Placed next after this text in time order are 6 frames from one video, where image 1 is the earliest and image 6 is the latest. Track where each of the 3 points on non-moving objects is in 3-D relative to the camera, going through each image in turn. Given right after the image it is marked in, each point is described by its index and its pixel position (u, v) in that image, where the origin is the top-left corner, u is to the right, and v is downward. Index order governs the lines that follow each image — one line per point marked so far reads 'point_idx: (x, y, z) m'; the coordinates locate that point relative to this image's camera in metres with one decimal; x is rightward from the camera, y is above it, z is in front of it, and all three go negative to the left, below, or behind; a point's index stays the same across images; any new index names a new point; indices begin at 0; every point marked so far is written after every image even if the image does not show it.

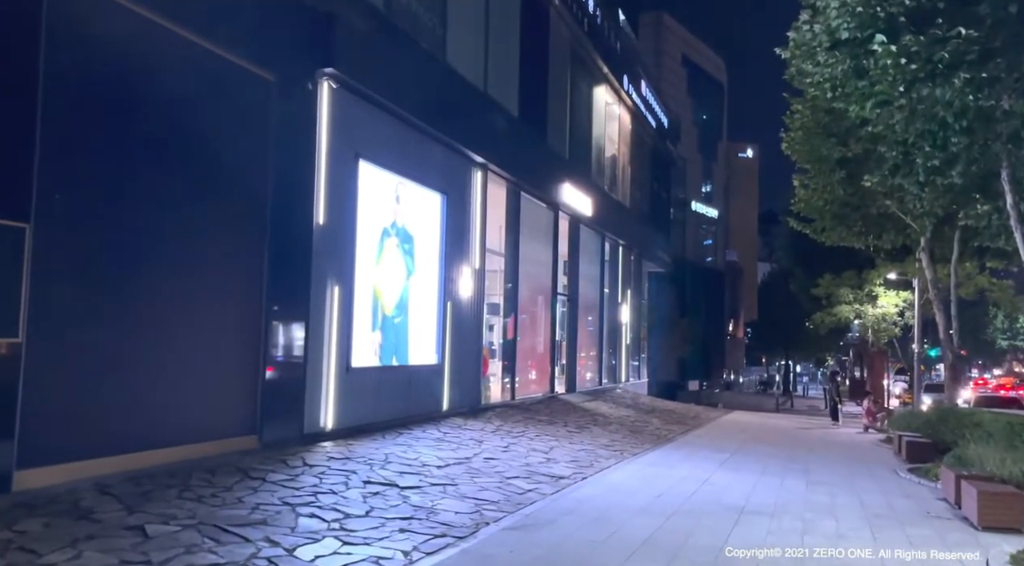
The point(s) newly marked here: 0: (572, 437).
0: (+1.1, -2.9, +14.9) m
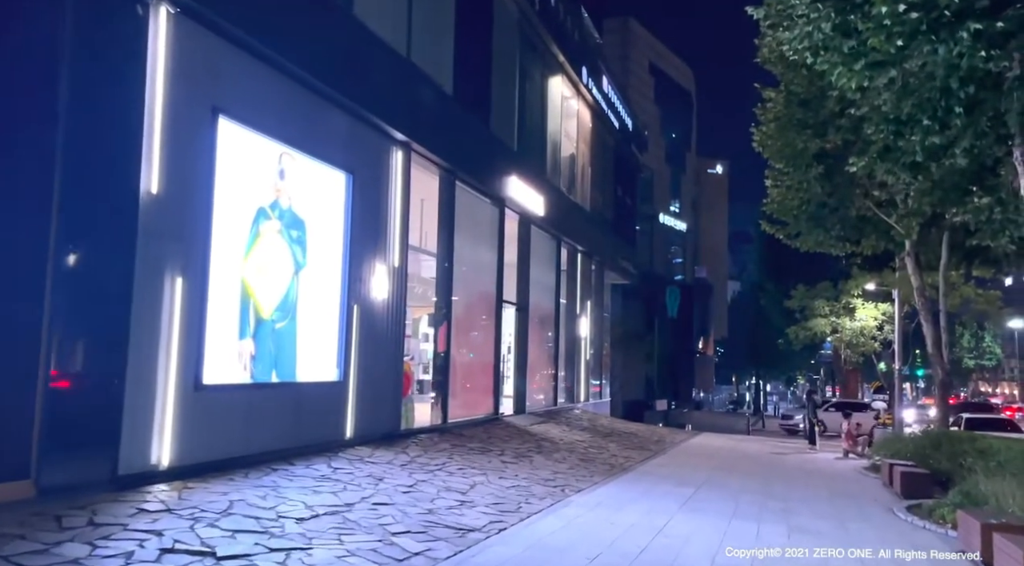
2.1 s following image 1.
0: (-0.1, -2.9, +12.3) m
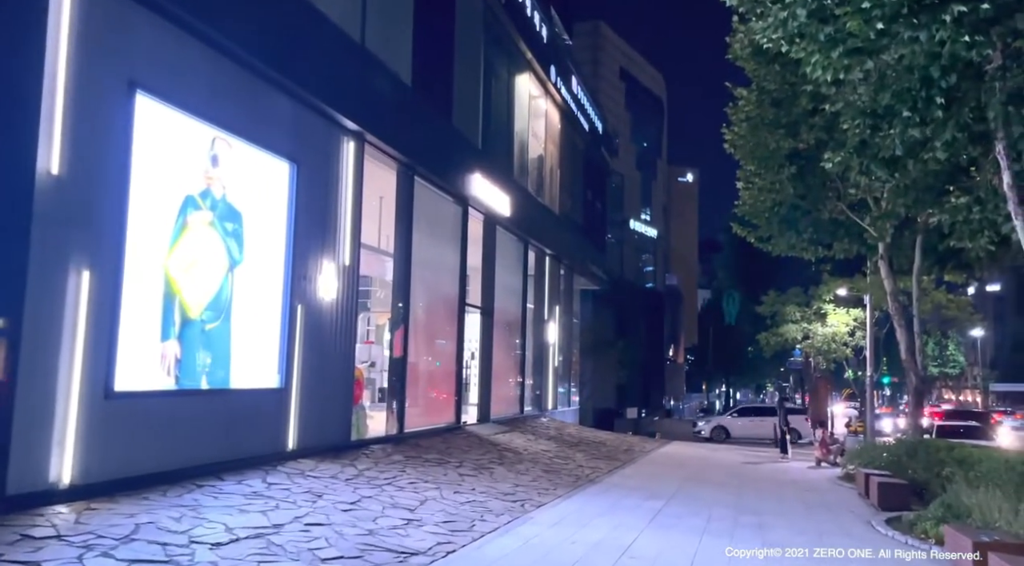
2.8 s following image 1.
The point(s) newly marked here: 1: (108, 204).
0: (-0.7, -2.9, +11.5) m
1: (-3.9, +0.8, +7.6) m
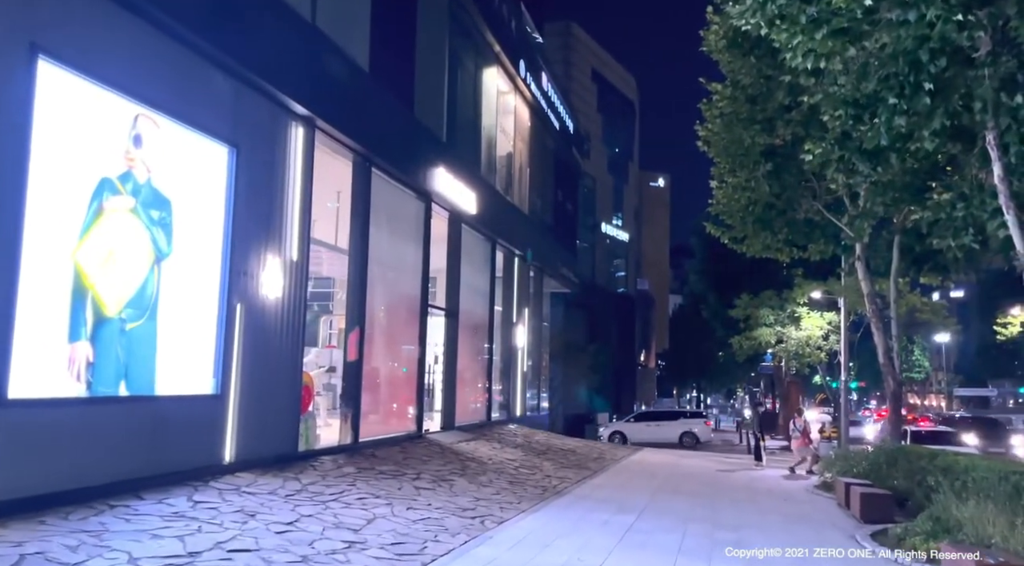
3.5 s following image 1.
0: (-1.3, -2.9, +10.6) m
1: (-4.3, +0.8, +6.6) m
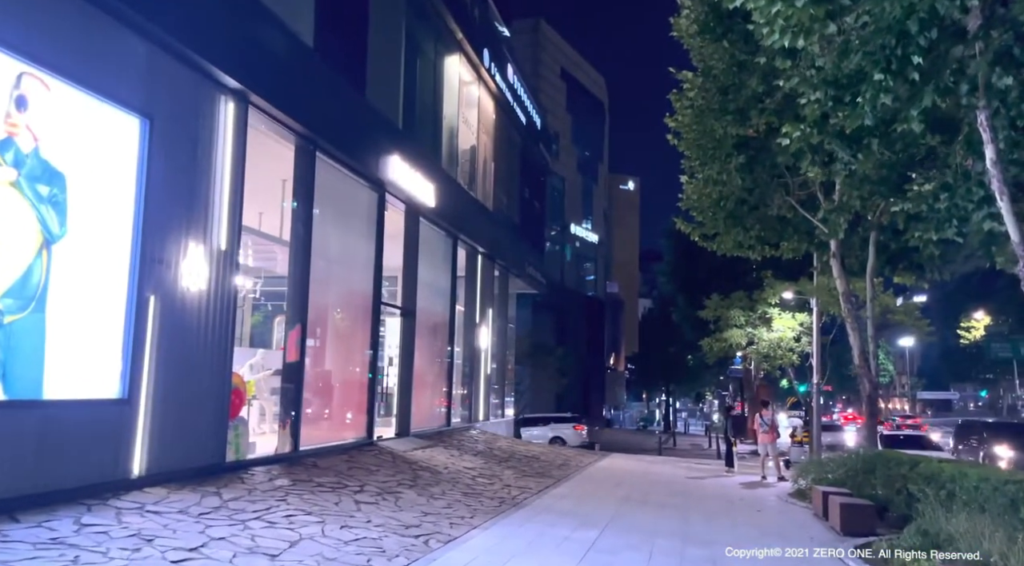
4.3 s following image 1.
0: (-1.9, -2.7, +9.5) m
1: (-4.7, +1.0, +5.4) m
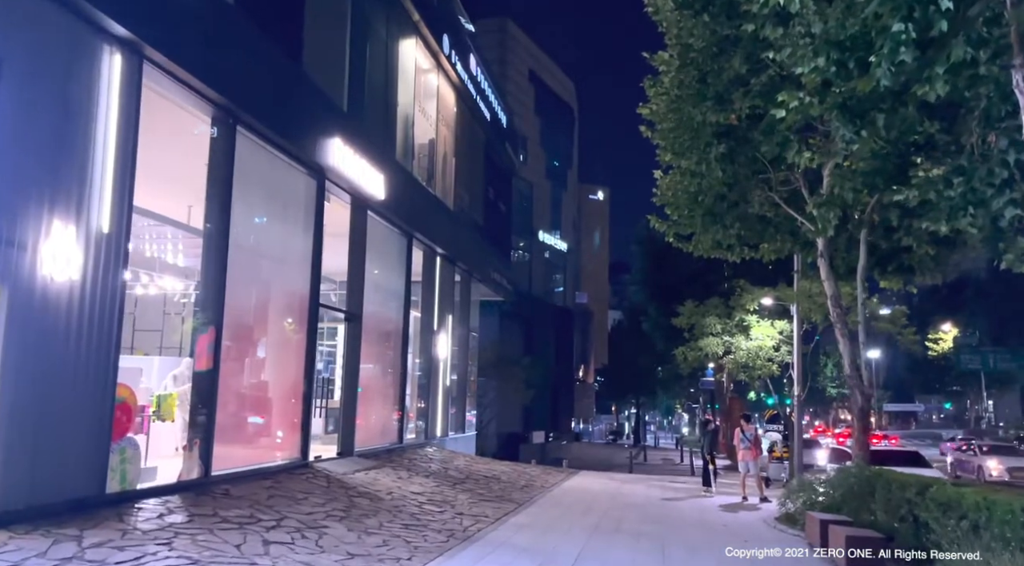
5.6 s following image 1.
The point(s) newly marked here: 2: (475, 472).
0: (-2.4, -2.6, +7.6) m
1: (-5.1, +1.2, +3.5) m
2: (-0.9, -4.3, +18.1) m
